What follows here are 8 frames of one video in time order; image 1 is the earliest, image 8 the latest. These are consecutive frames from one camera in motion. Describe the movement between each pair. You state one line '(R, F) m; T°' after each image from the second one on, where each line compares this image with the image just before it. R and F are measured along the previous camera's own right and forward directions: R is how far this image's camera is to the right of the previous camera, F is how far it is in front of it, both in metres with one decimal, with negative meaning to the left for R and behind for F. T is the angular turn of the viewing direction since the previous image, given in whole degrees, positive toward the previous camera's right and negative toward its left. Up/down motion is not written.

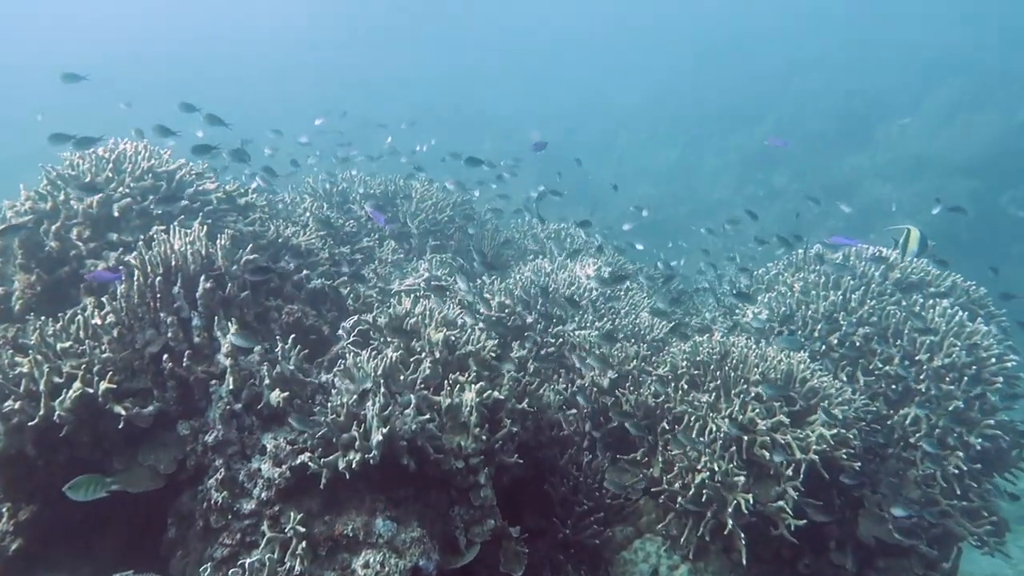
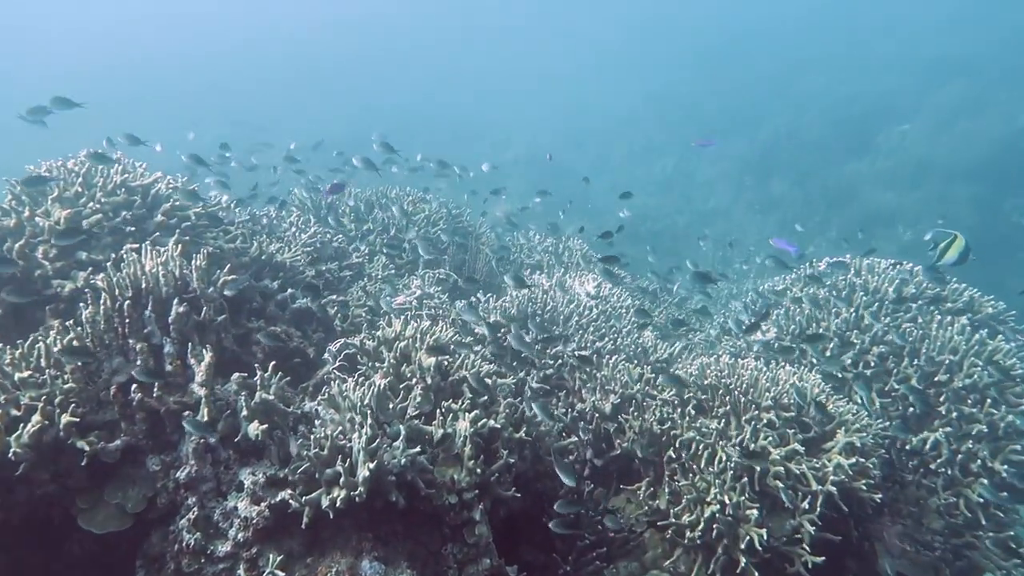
(0.0, +0.4) m; 0°
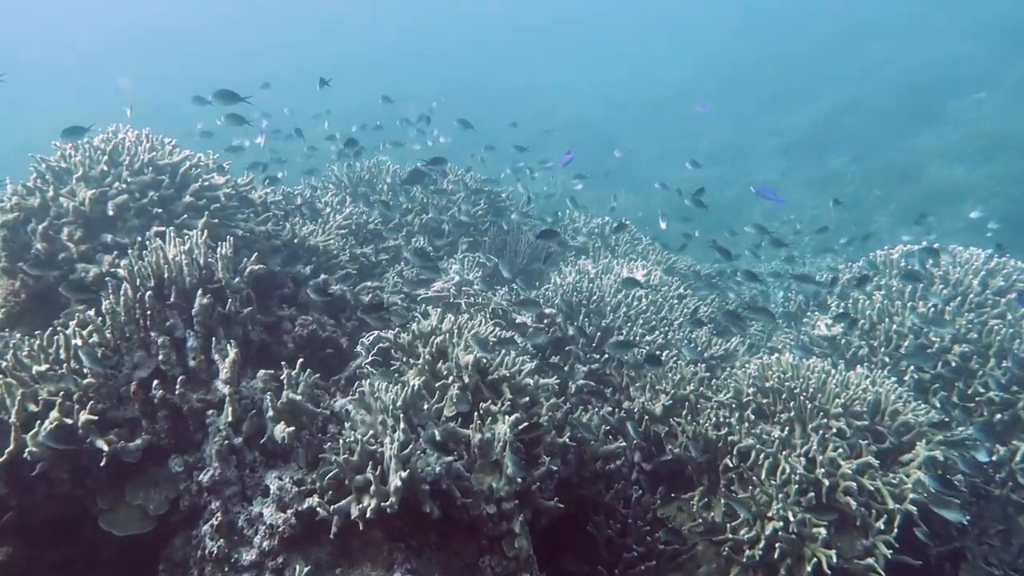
(0.0, +0.4) m; -3°
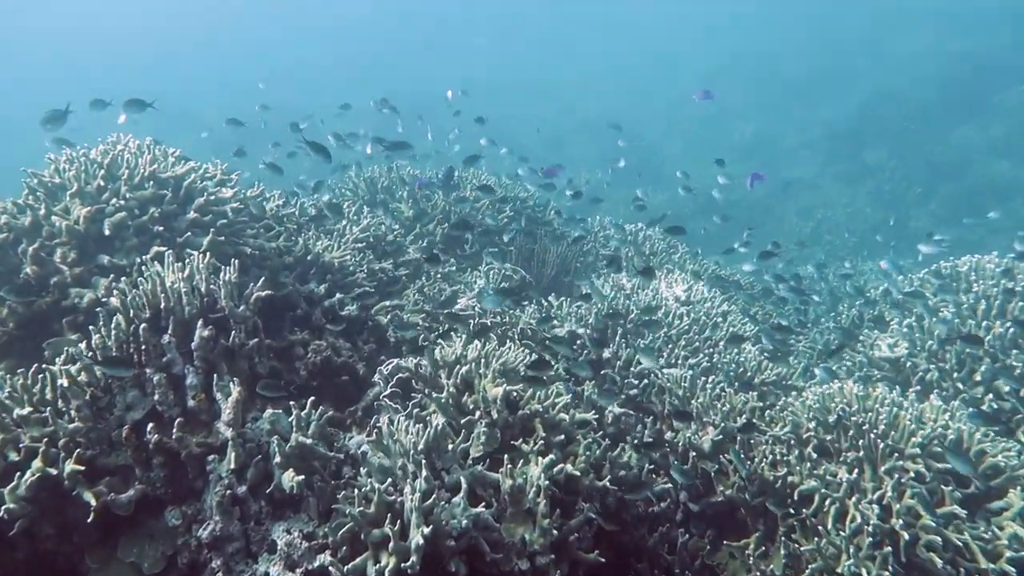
(-0.1, +0.5) m; -2°
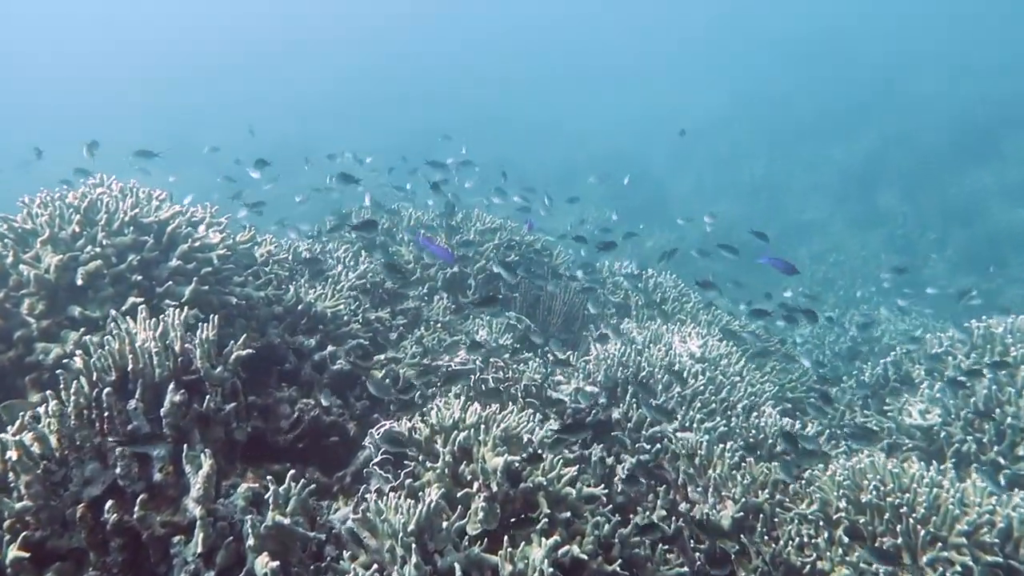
(0.0, +0.4) m; 0°
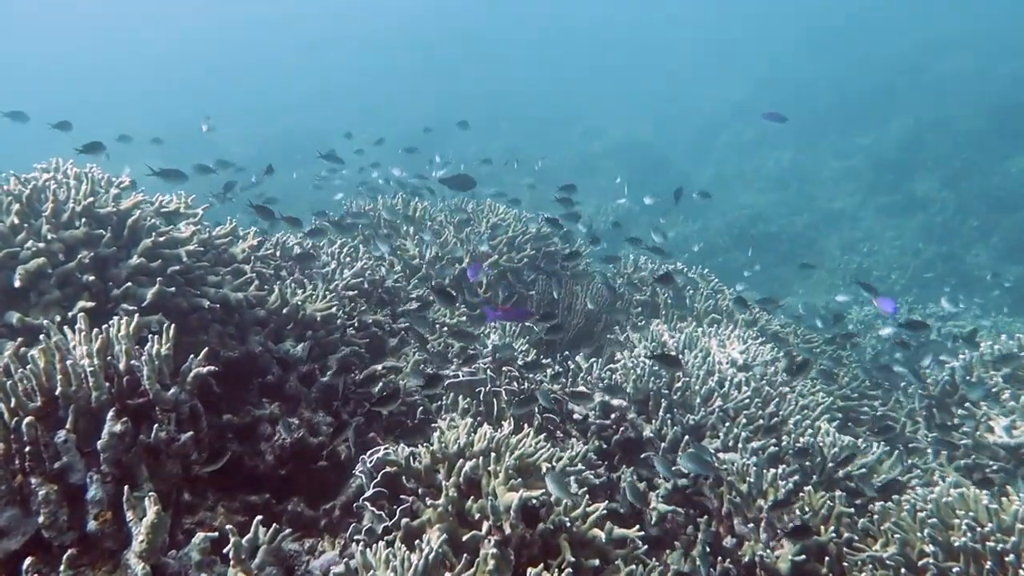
(0.0, +0.7) m; -1°
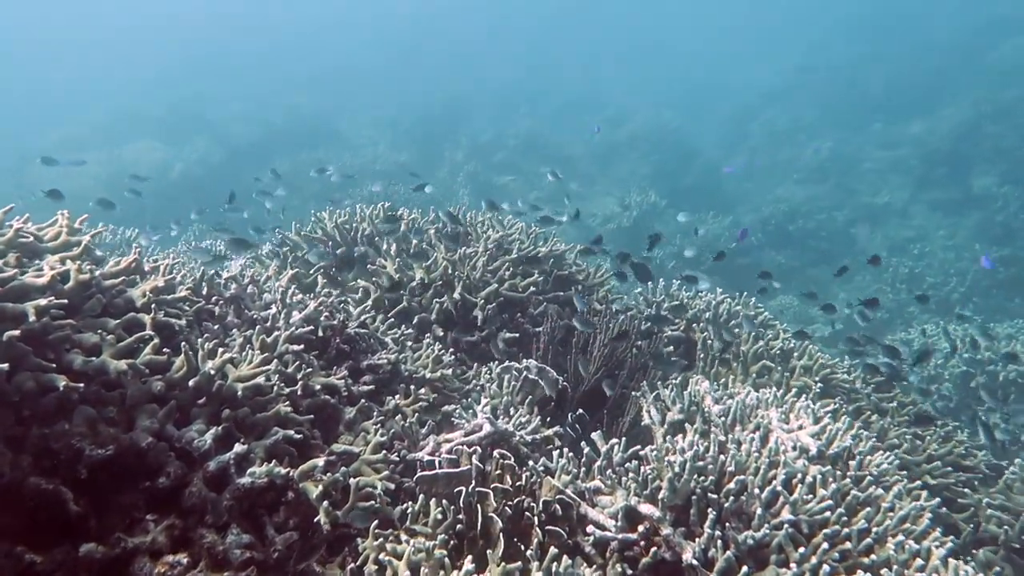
(+0.1, +1.4) m; -2°
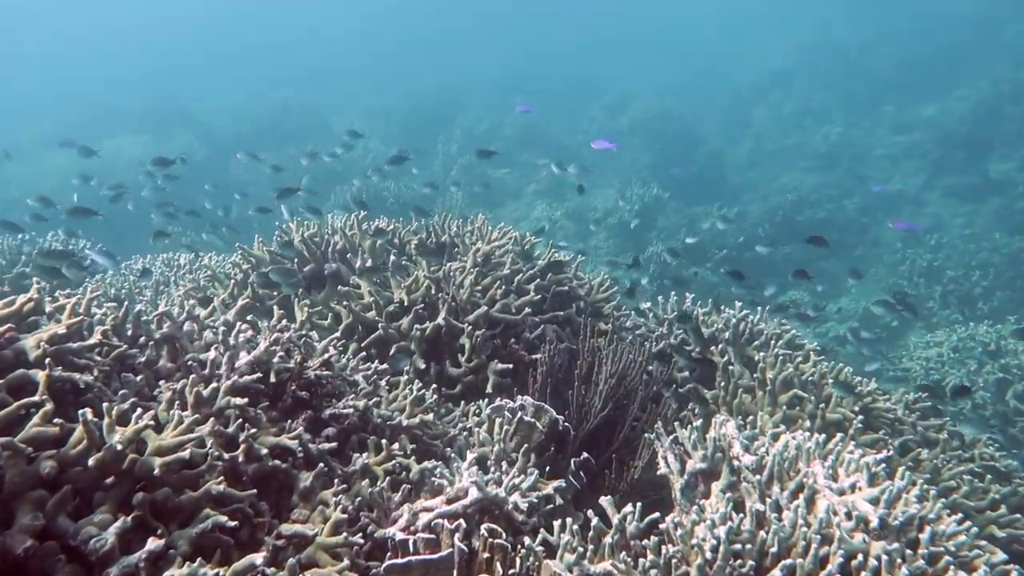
(+0.1, +0.8) m; 0°
